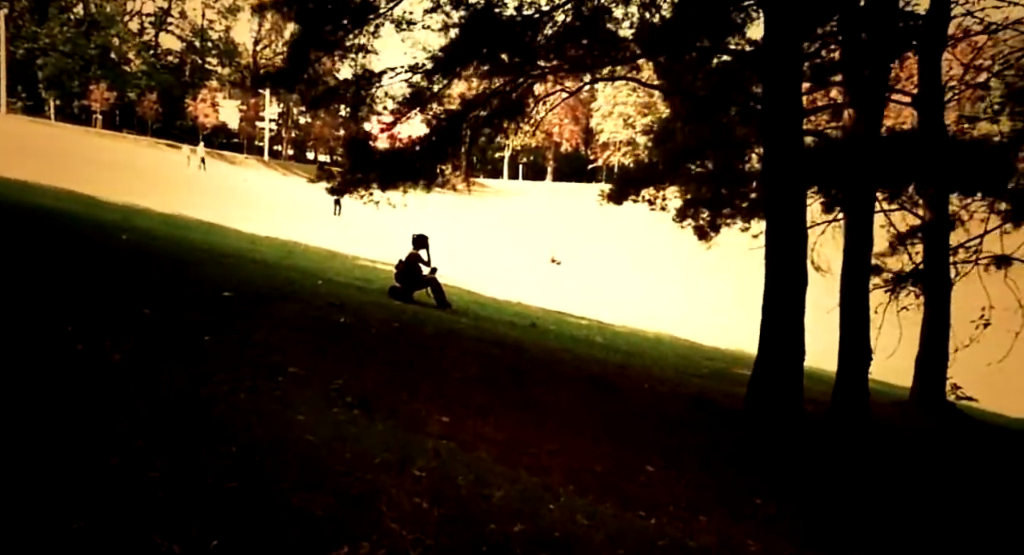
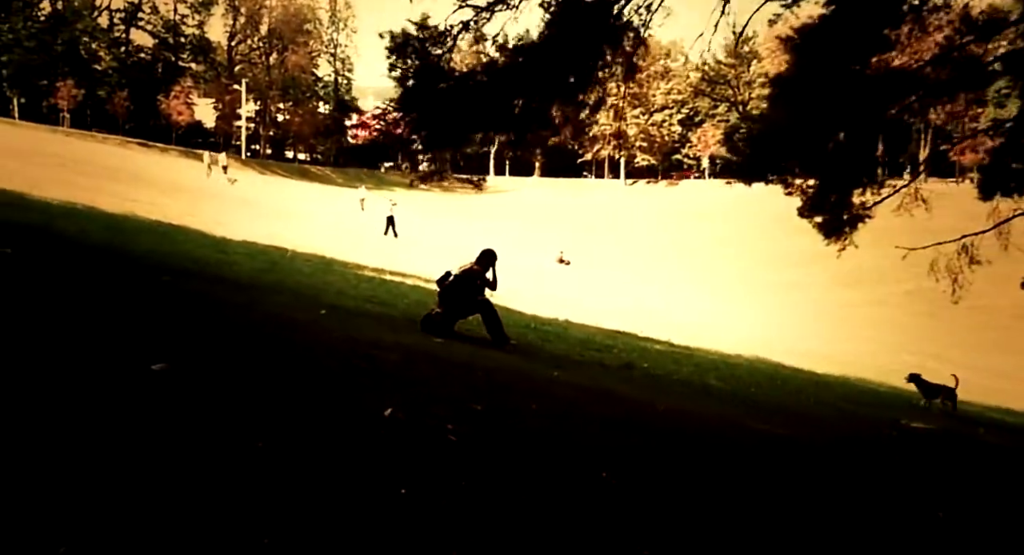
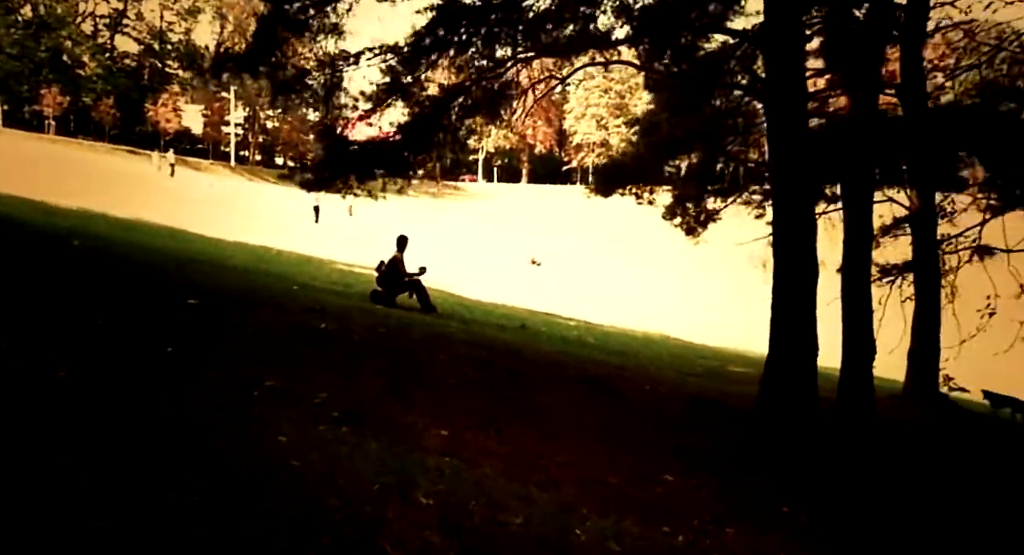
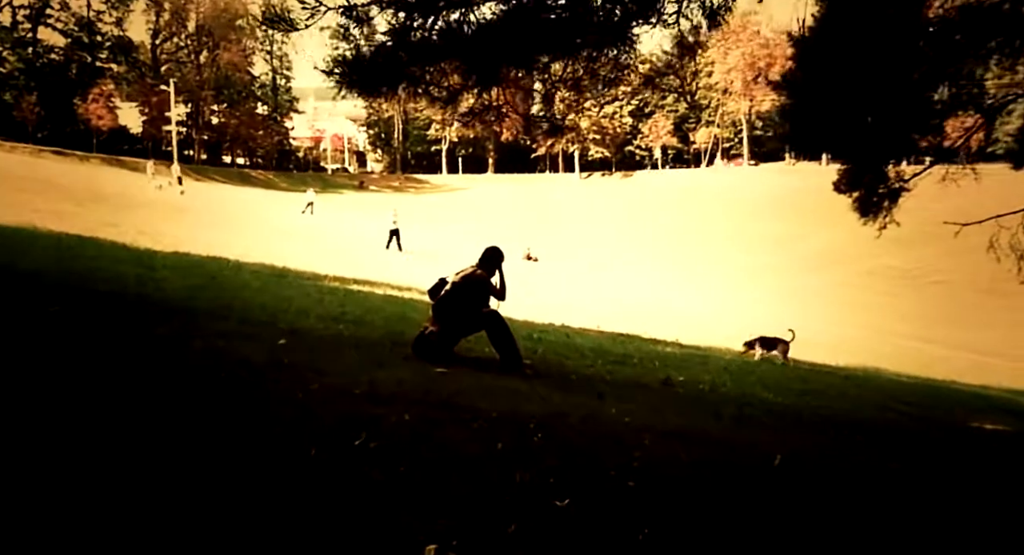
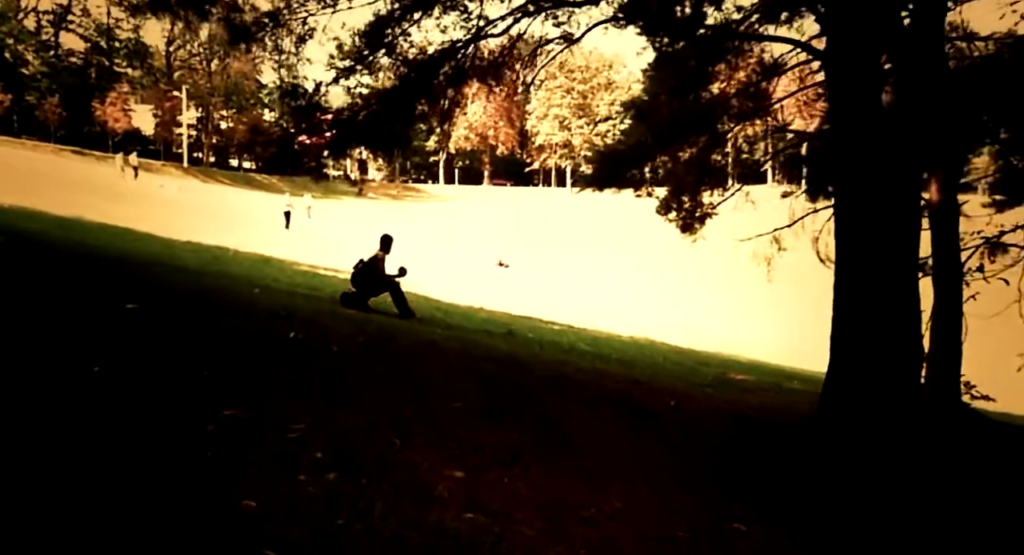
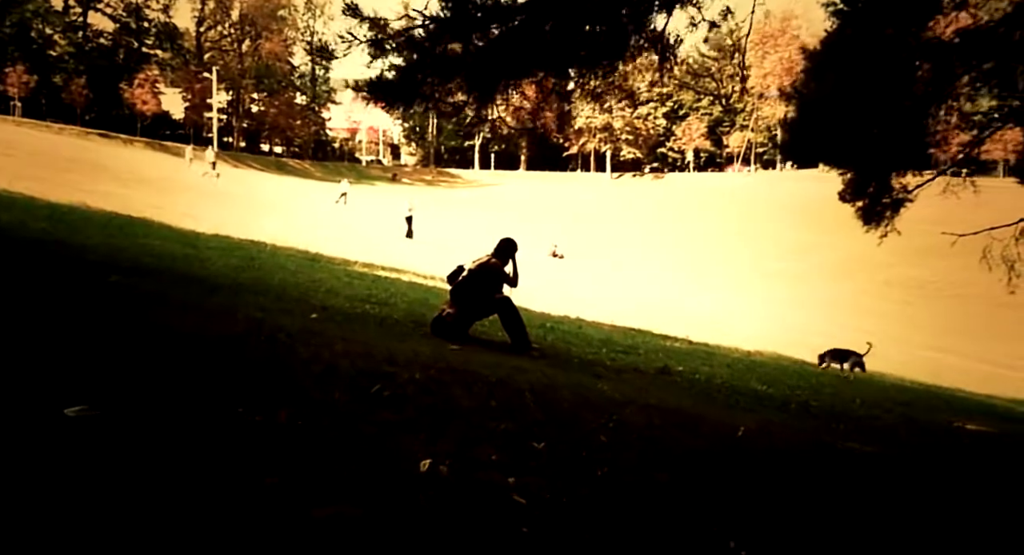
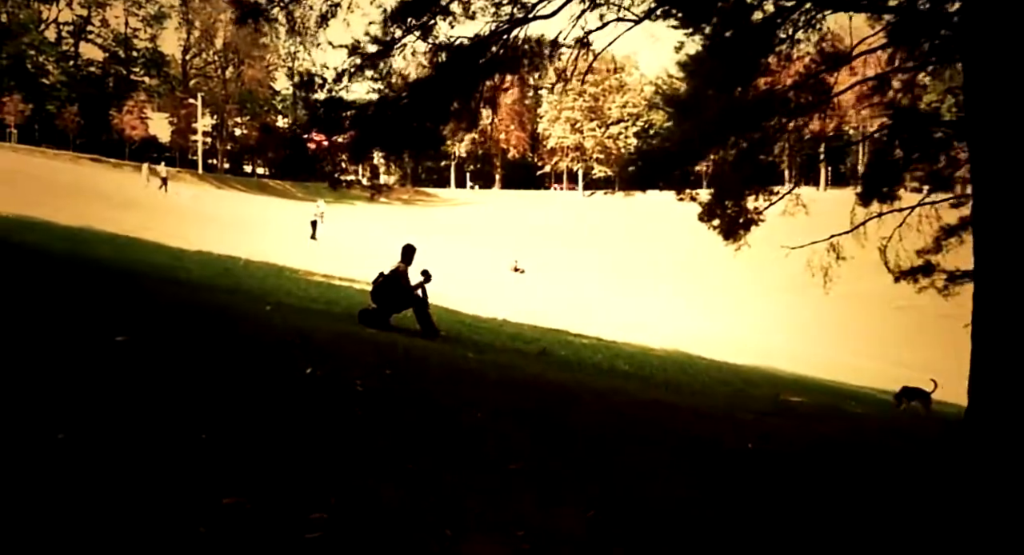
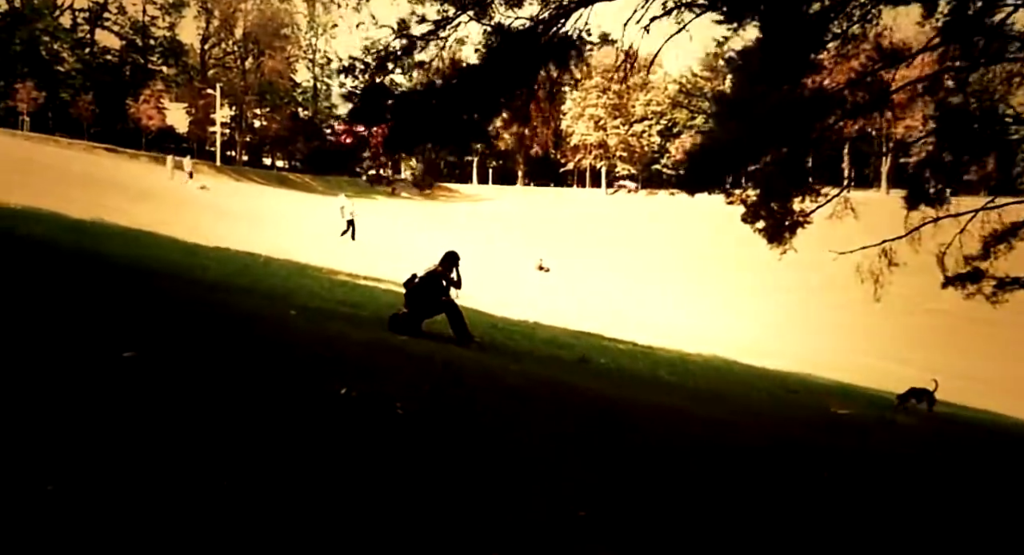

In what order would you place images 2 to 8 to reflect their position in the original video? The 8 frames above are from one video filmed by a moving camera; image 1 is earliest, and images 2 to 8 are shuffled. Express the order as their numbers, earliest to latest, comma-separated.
3, 5, 7, 8, 2, 6, 4
